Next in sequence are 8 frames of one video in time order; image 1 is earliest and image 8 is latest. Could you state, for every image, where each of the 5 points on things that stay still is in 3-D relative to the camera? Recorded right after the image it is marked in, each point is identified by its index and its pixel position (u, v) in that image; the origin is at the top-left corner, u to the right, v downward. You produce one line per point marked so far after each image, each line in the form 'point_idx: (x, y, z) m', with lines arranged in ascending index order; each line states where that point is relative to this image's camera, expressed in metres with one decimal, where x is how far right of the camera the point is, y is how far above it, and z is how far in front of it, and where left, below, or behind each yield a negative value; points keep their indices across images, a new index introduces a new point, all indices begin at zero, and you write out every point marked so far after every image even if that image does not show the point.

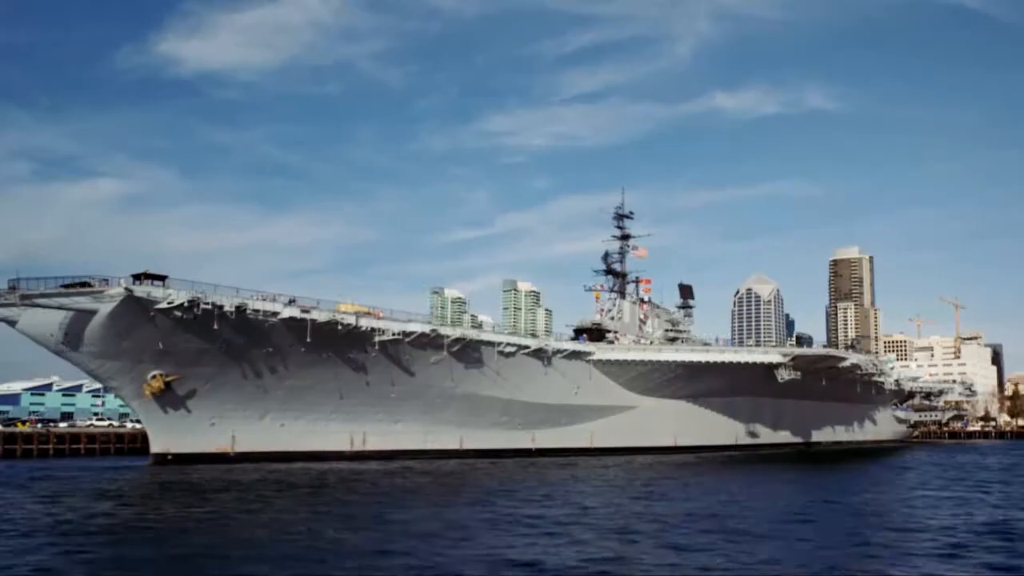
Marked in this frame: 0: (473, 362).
0: (-0.8, -1.5, +17.2) m
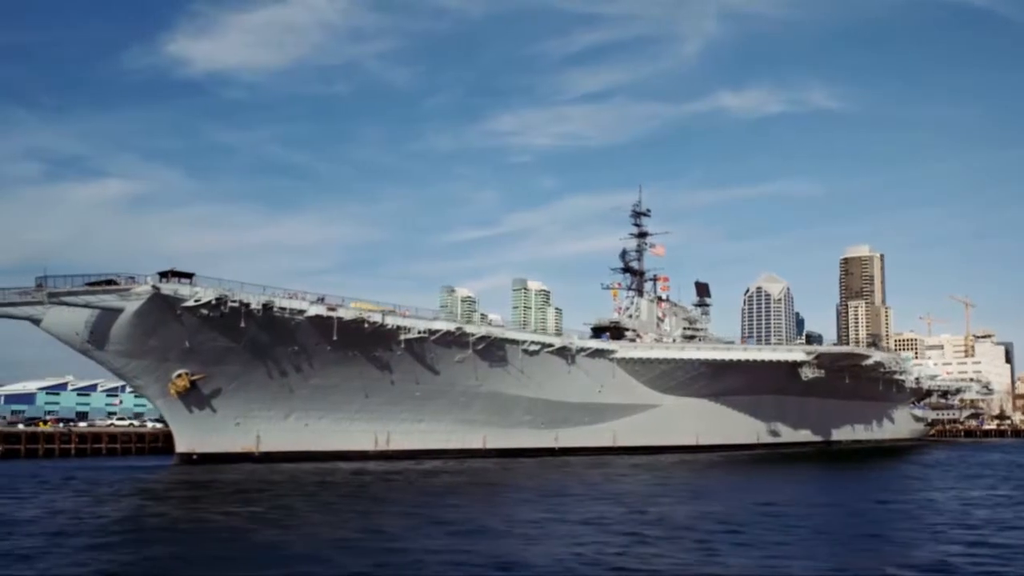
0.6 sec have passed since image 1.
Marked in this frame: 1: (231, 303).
0: (-0.3, -1.4, +17.0) m
1: (-4.1, -0.2, +12.7) m
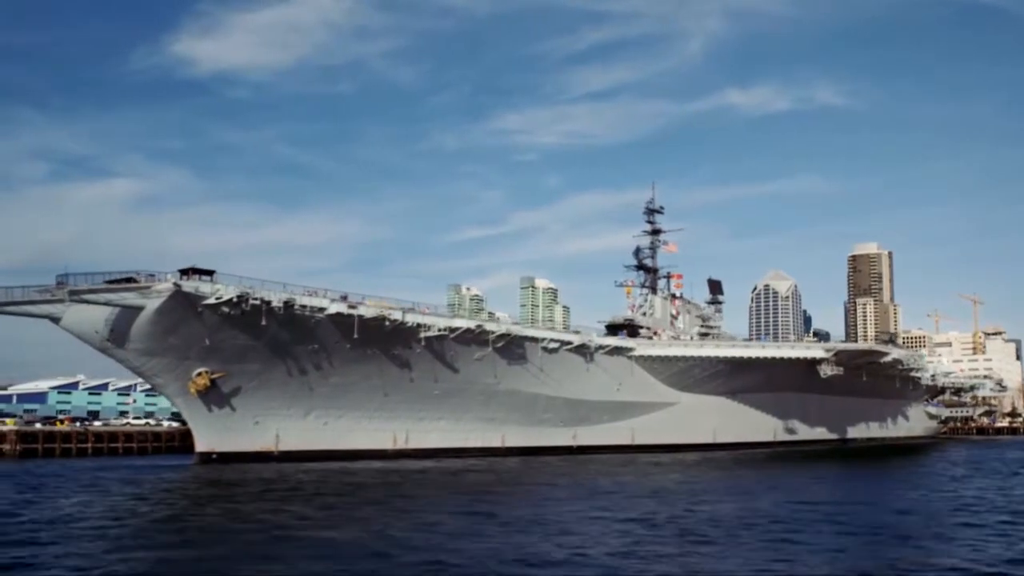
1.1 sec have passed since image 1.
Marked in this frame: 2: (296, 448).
0: (+0.1, -1.4, +16.9) m
1: (-3.8, -0.2, +12.6) m
2: (-3.7, -2.8, +14.9) m
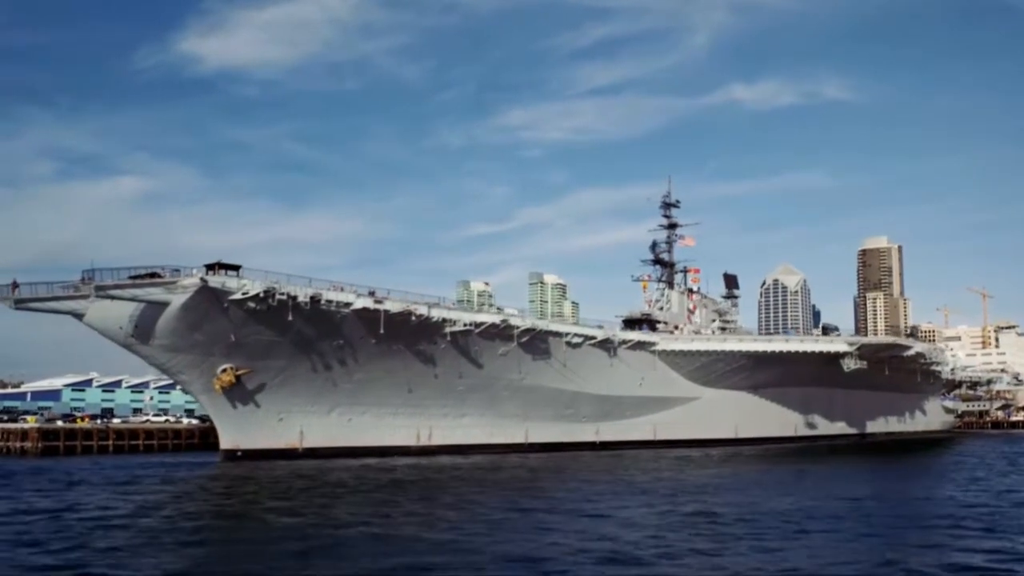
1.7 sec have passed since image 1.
0: (+0.6, -1.3, +16.7) m
1: (-3.4, -0.1, +12.5) m
2: (-3.3, -2.7, +14.8) m
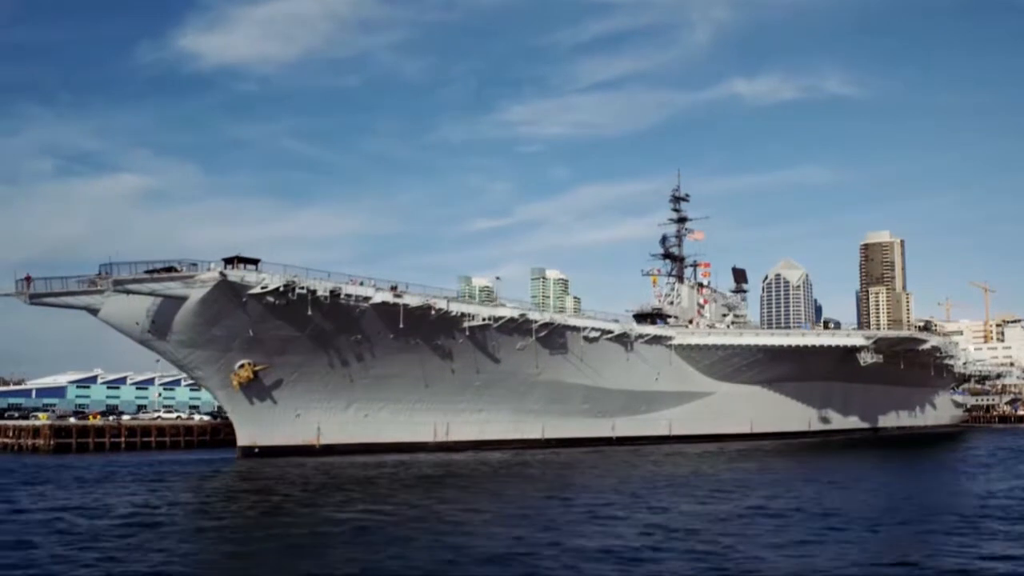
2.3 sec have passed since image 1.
0: (+0.9, -1.1, +16.5) m
1: (-3.0, 0.0, +12.3) m
2: (-3.0, -2.6, +14.6) m
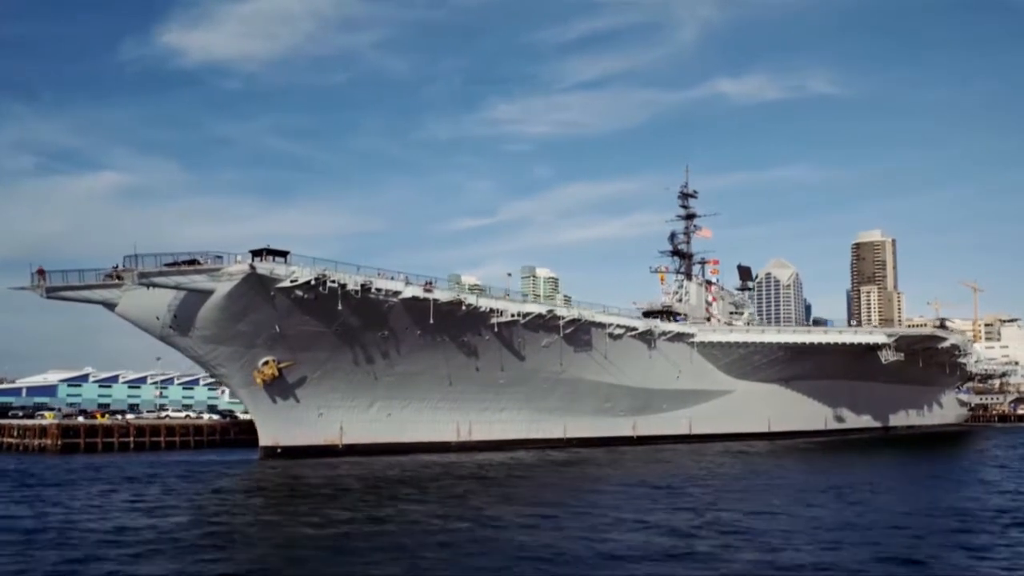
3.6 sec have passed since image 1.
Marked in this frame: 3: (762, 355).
0: (+1.3, -1.1, +16.1) m
1: (-2.5, +0.1, +11.8) m
2: (-2.5, -2.5, +14.1) m
3: (+5.7, -1.5, +19.6) m
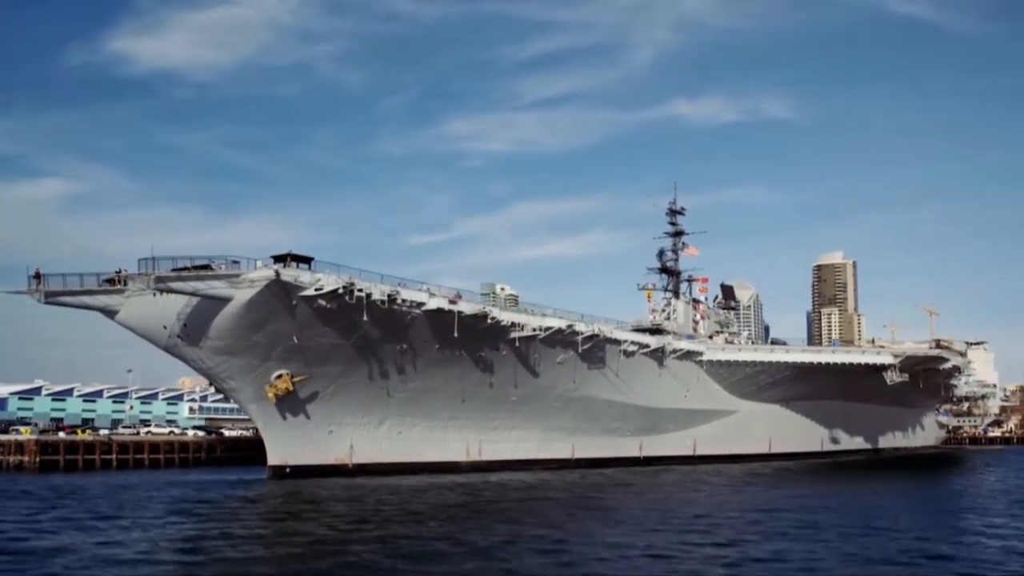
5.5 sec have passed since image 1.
0: (+1.5, -1.3, +15.6) m
1: (-2.1, -0.1, +11.1) m
2: (-2.2, -2.7, +13.3) m
3: (+5.7, -1.9, +19.2) m
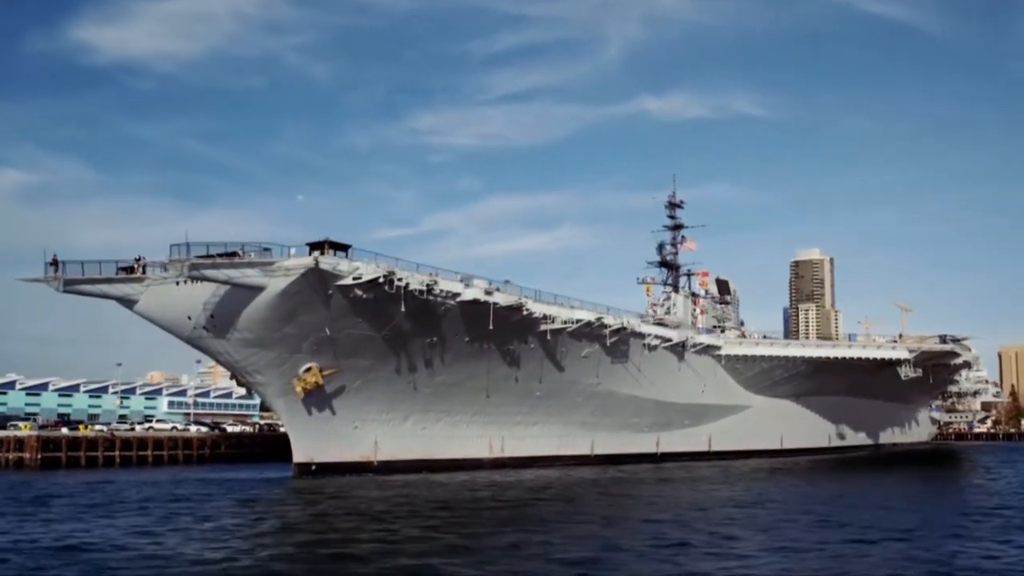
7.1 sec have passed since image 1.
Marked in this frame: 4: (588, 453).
0: (+1.9, -1.2, +15.2) m
1: (-1.5, +0.1, +10.6) m
2: (-1.7, -2.5, +12.8) m
3: (+6.0, -1.8, +19.0) m
4: (+1.5, -3.0, +15.8) m
